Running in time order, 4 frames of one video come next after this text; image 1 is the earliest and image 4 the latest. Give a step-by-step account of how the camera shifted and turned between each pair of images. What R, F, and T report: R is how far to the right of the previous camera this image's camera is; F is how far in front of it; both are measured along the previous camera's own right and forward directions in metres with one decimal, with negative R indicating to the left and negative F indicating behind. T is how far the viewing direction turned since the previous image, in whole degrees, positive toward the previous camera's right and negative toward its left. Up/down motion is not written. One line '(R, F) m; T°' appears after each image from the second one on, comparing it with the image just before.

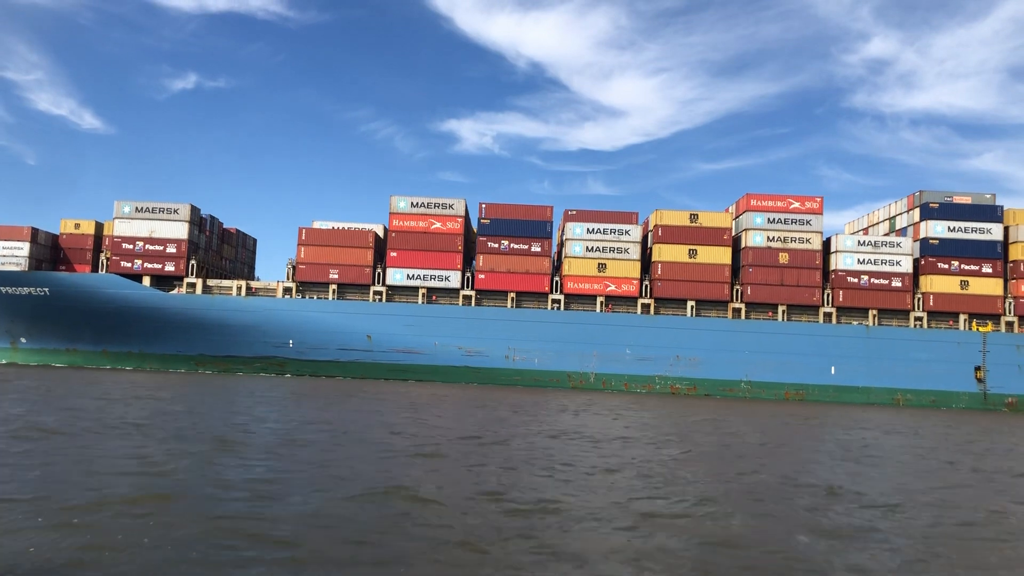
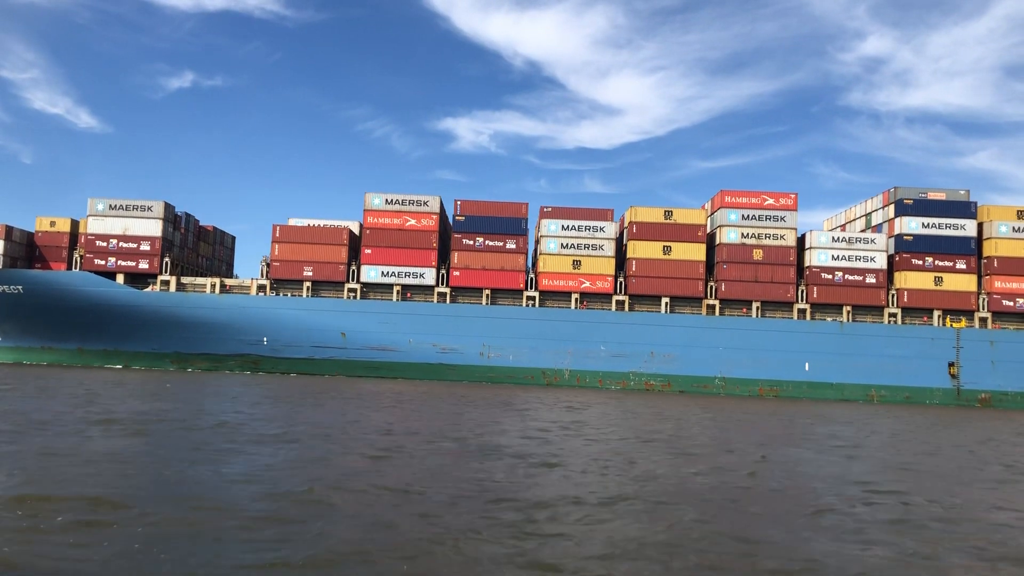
(+0.9, 0.0) m; 0°
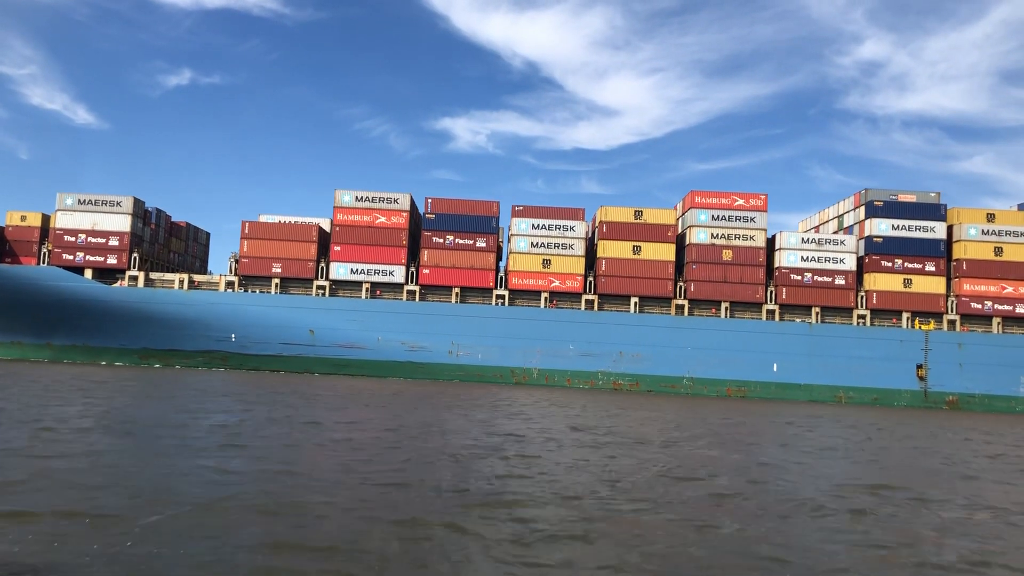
(+1.1, 0.0) m; 0°
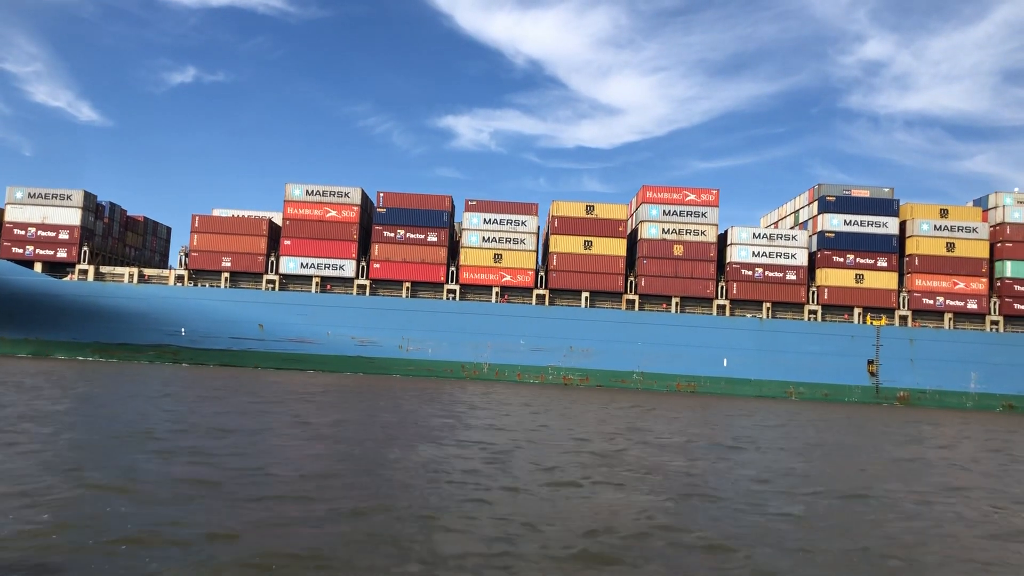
(+2.0, +0.1) m; 0°
